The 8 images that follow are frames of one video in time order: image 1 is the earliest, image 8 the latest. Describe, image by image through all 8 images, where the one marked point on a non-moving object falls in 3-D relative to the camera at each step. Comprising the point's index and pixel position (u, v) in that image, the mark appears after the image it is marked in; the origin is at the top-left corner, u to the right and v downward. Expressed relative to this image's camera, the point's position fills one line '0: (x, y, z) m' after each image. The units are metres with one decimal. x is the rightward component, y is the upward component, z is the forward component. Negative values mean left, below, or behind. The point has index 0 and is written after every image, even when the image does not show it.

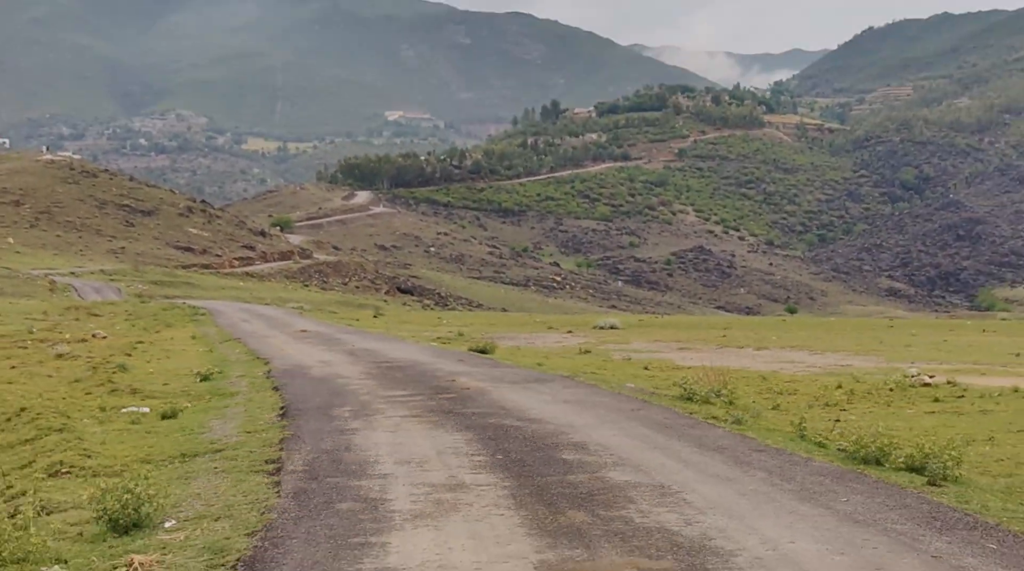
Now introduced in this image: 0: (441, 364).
0: (-0.7, -1.0, +20.6) m
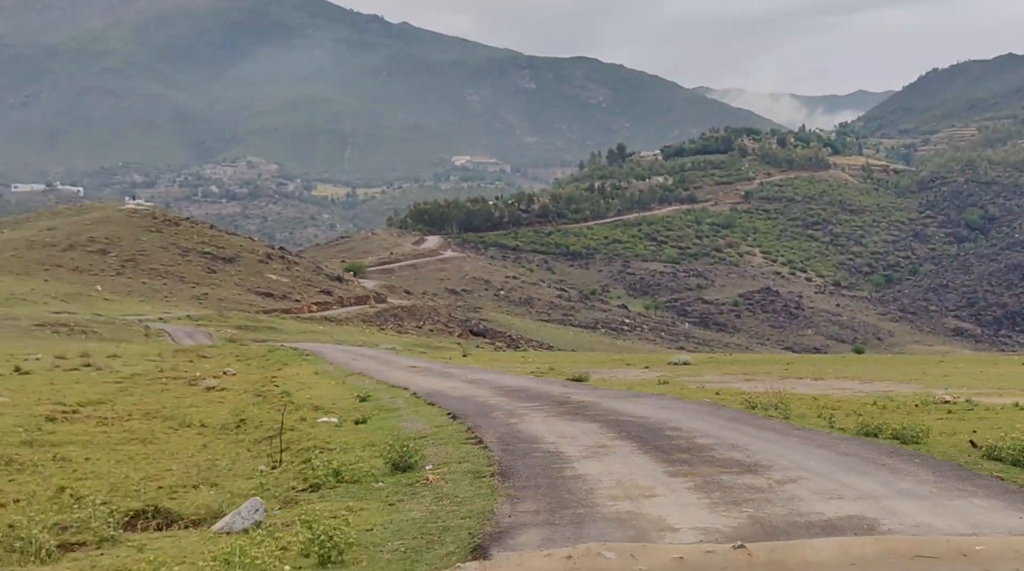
0: (+0.7, -1.7, +22.9) m
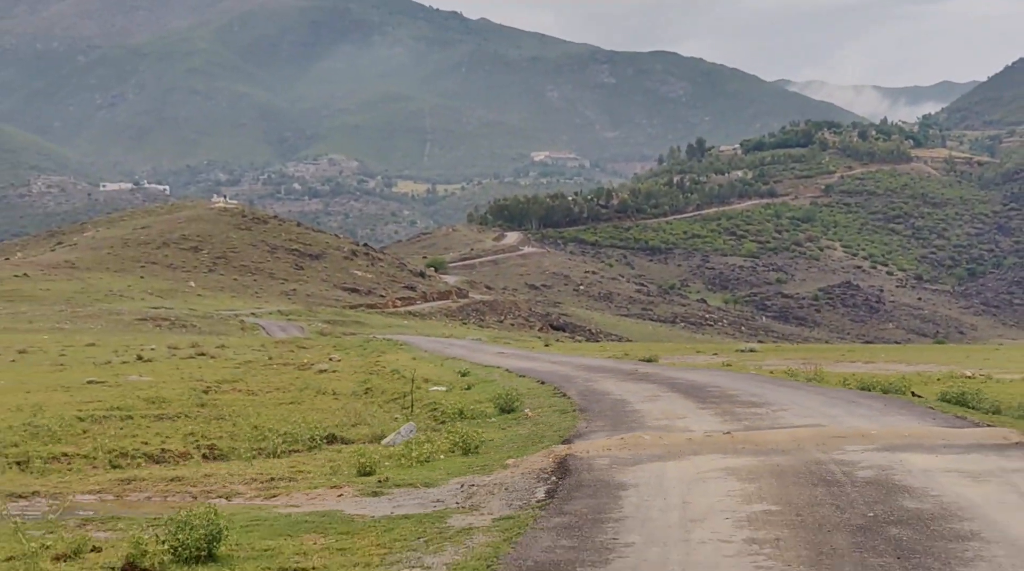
0: (+2.2, -1.6, +24.9) m
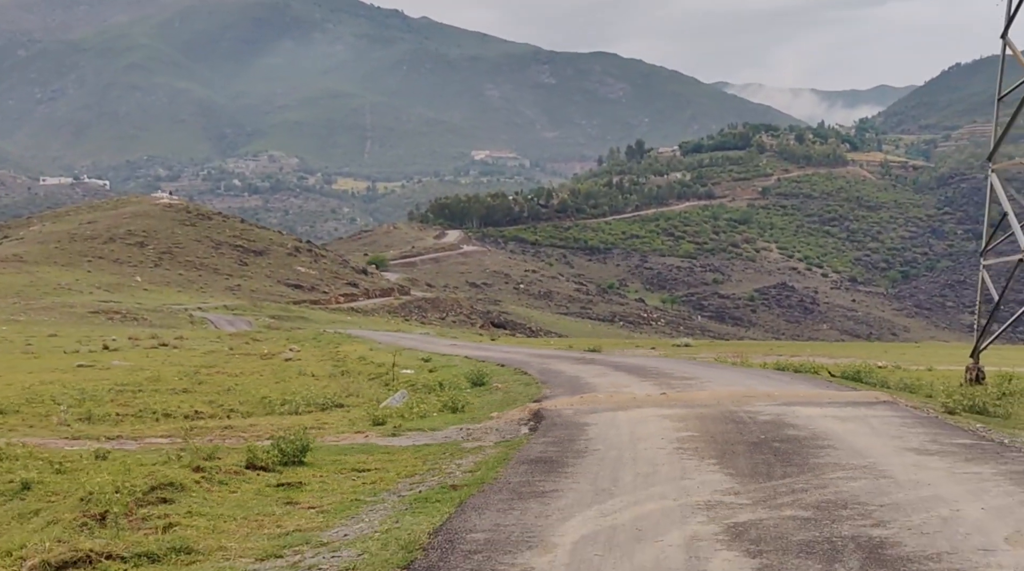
0: (+1.2, -1.5, +26.5) m
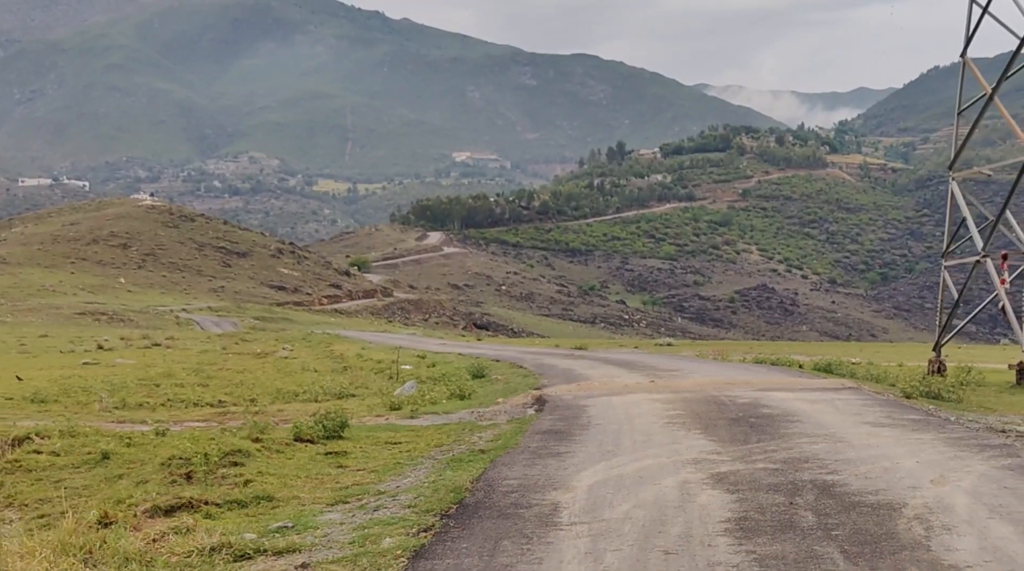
0: (+0.9, -1.5, +27.3) m
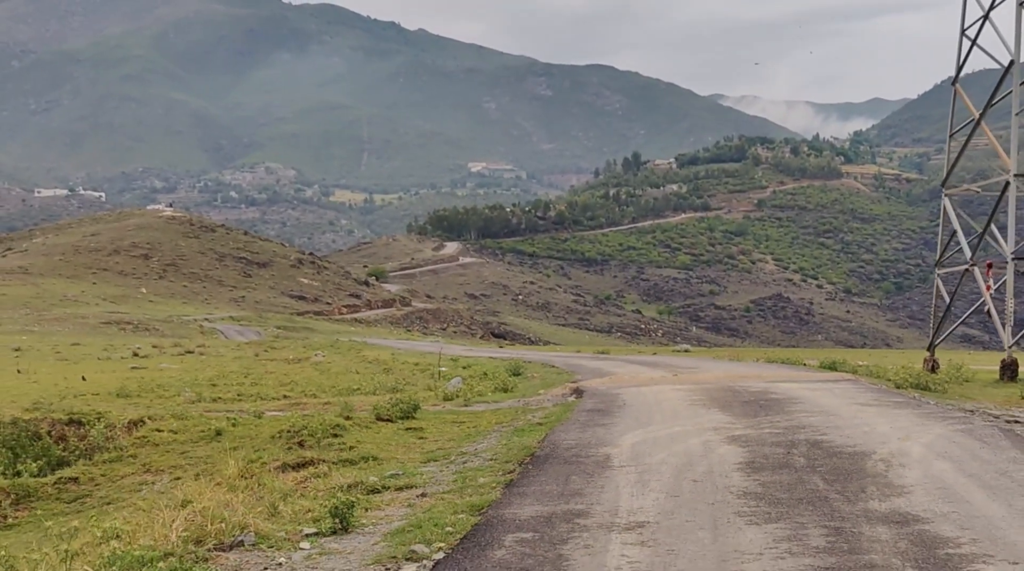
0: (+1.4, -1.7, +28.3) m
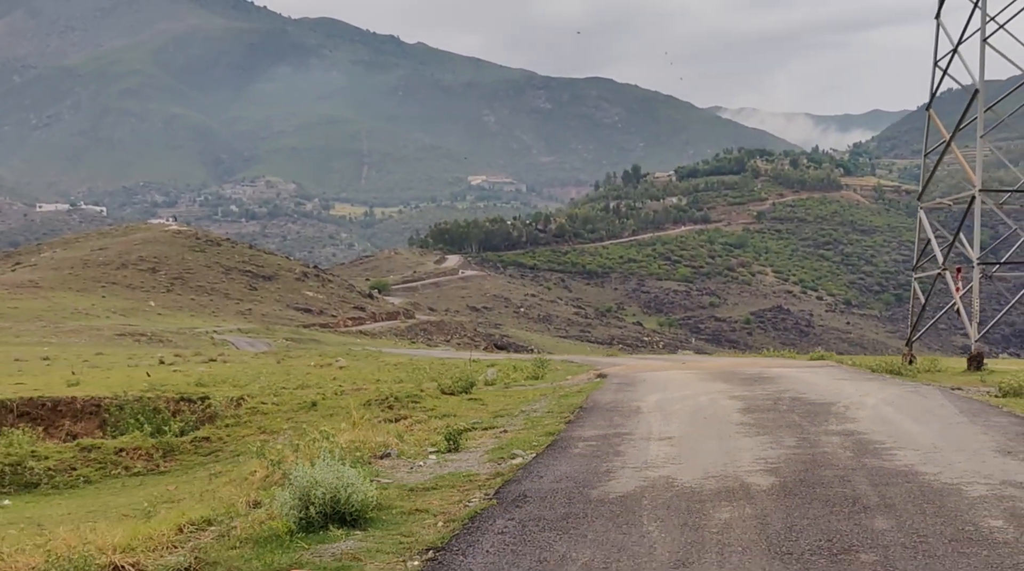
0: (+1.6, -1.9, +29.7) m
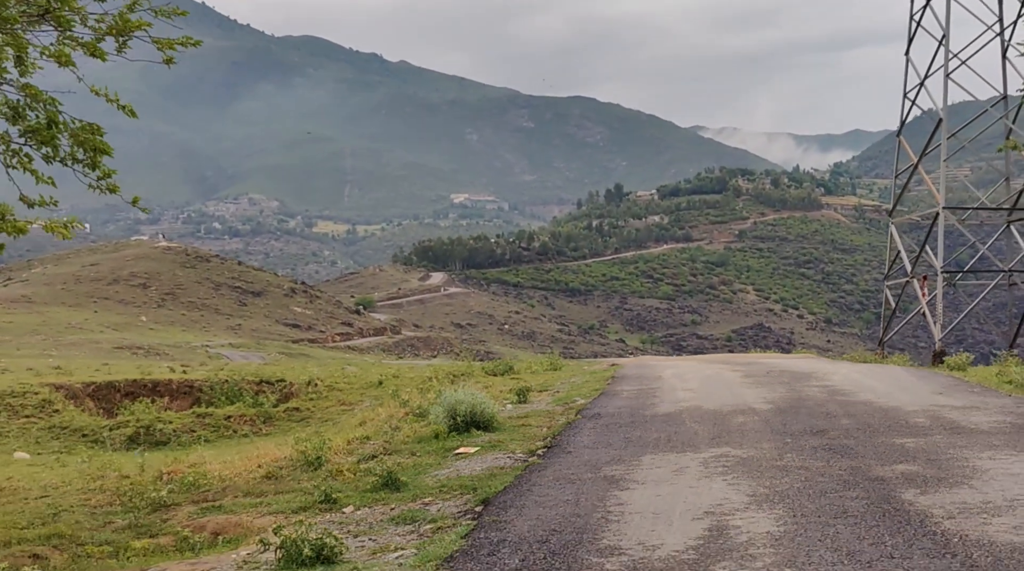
0: (+1.6, -2.2, +31.3) m
